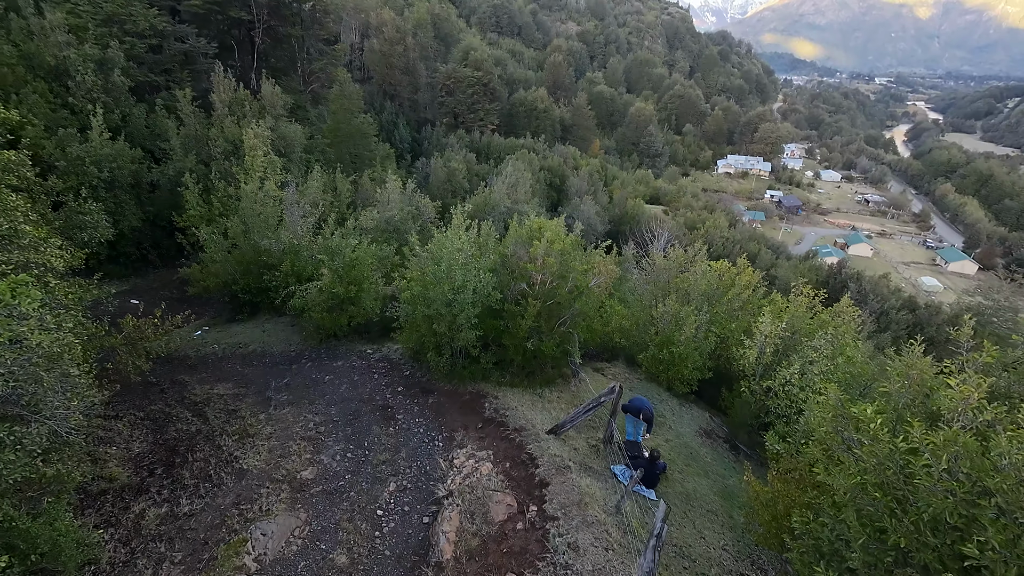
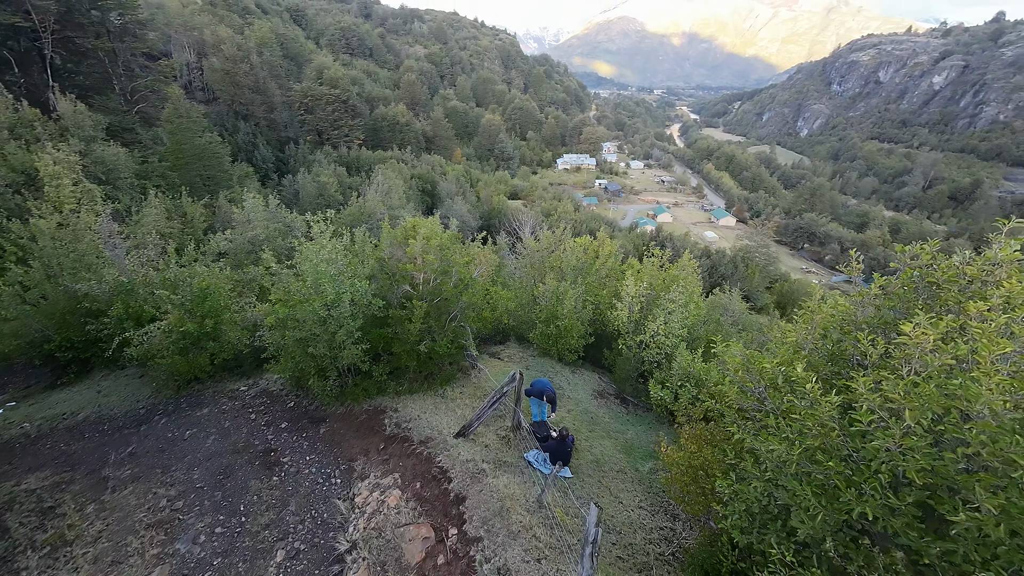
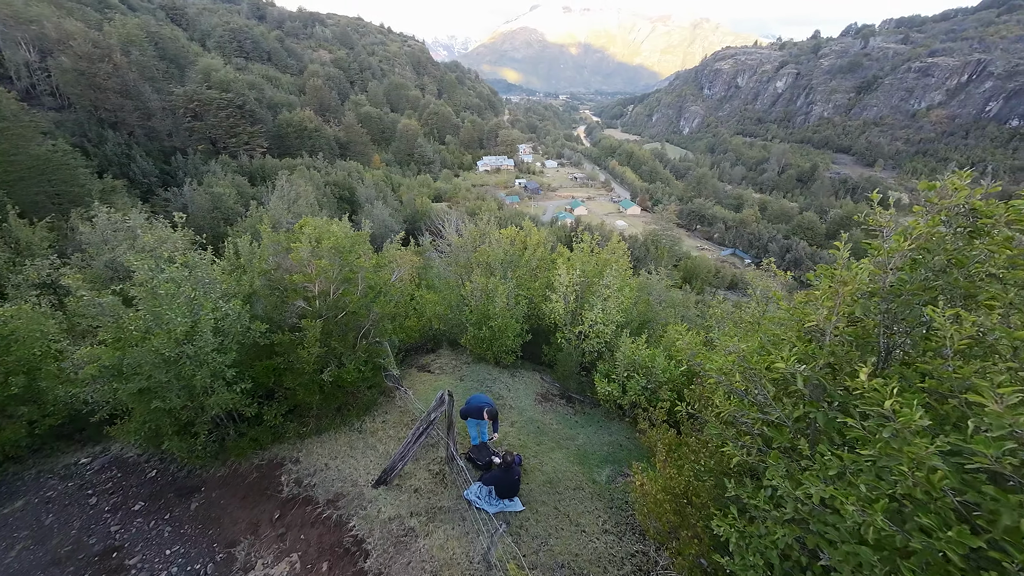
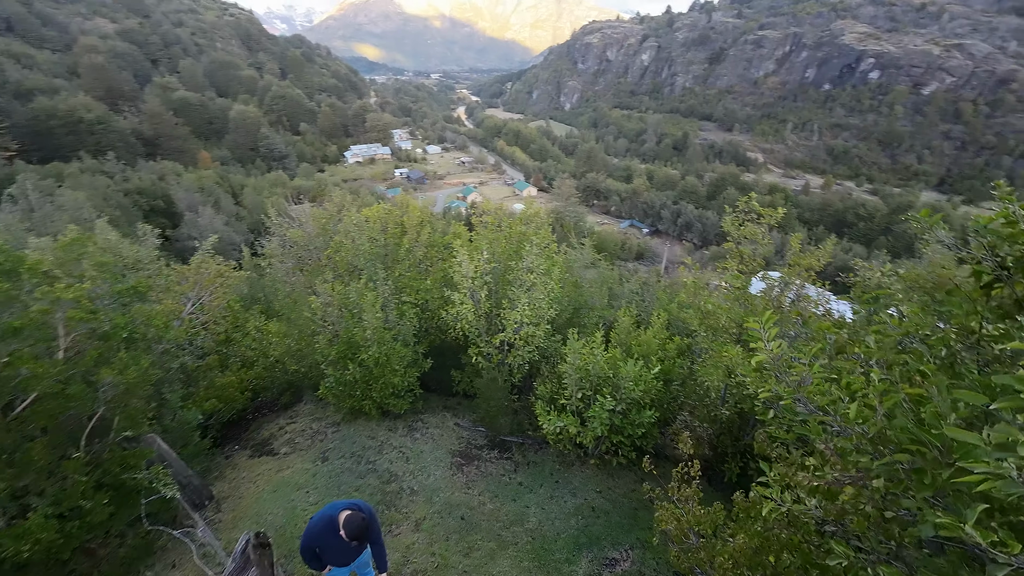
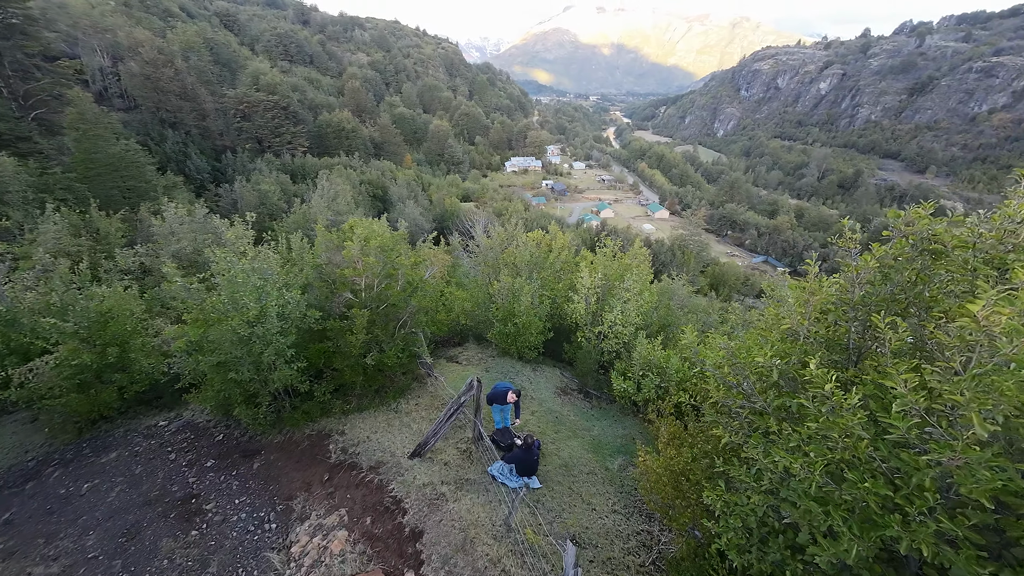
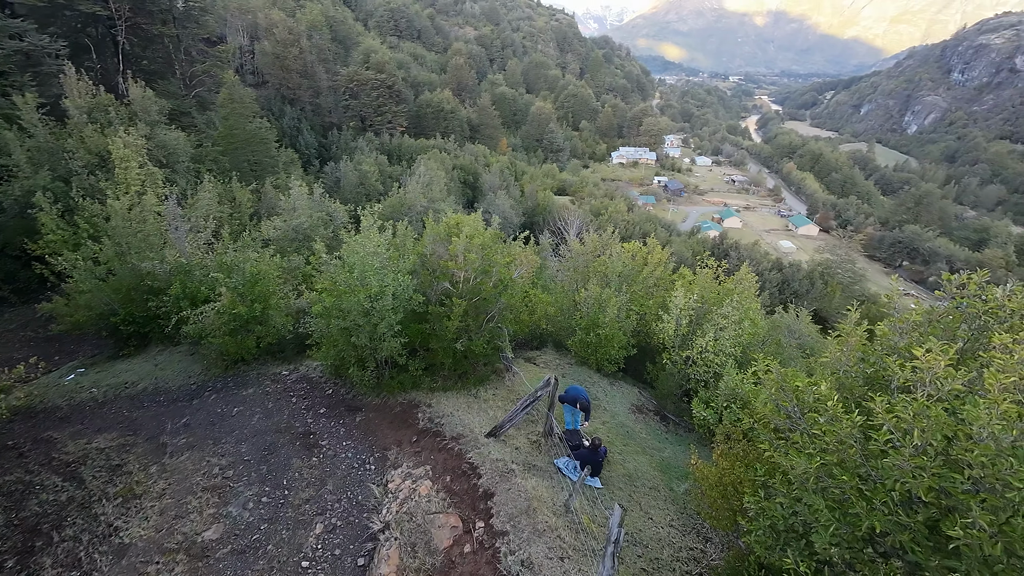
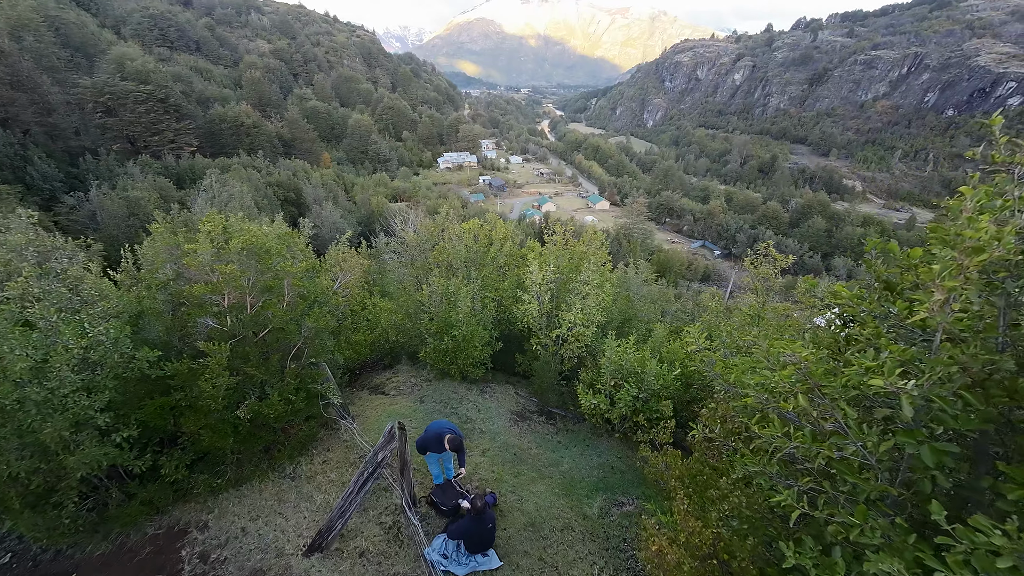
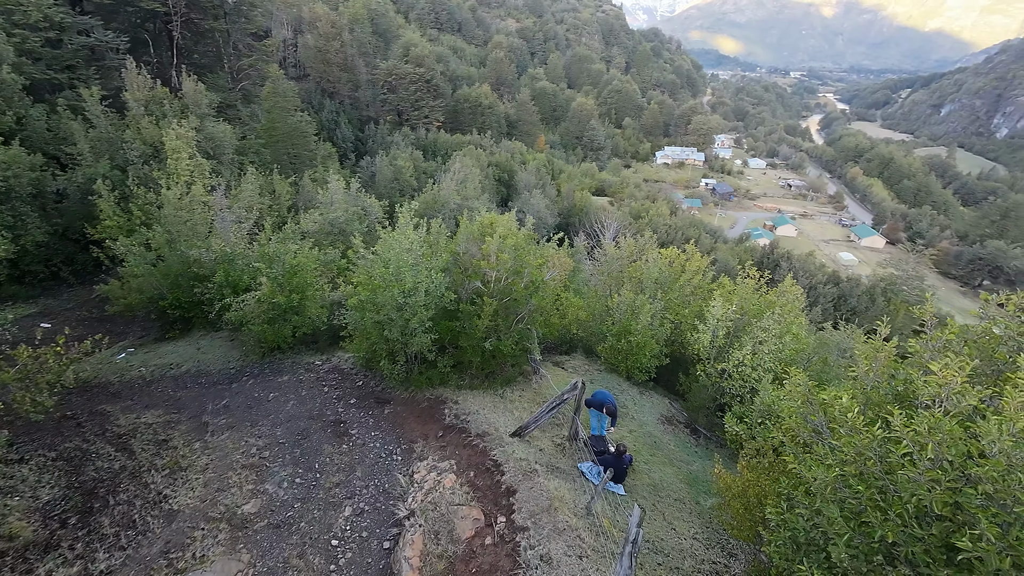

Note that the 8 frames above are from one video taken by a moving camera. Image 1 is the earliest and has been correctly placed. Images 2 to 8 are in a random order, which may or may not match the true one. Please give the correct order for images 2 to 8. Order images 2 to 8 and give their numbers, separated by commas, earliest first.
8, 6, 2, 5, 3, 7, 4
